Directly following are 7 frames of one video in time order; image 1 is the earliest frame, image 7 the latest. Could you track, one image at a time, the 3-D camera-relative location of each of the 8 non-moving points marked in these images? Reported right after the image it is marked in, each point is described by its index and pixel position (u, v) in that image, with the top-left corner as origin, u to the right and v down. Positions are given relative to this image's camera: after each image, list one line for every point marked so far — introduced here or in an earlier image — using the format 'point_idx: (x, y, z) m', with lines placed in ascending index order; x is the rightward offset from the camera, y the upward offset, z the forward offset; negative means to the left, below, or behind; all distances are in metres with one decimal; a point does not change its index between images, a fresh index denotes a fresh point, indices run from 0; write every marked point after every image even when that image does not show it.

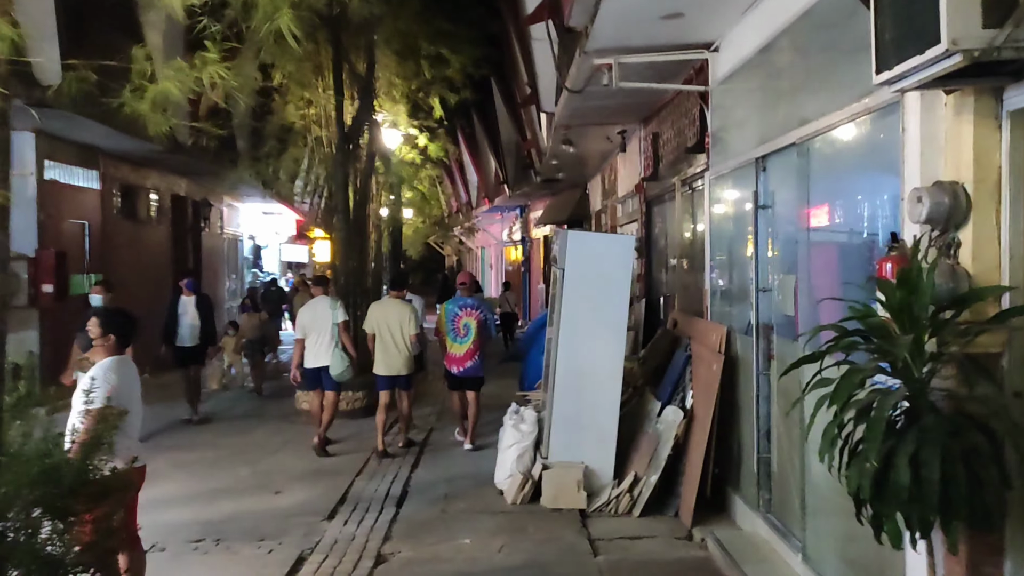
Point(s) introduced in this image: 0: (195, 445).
0: (-3.1, -1.6, +8.1) m
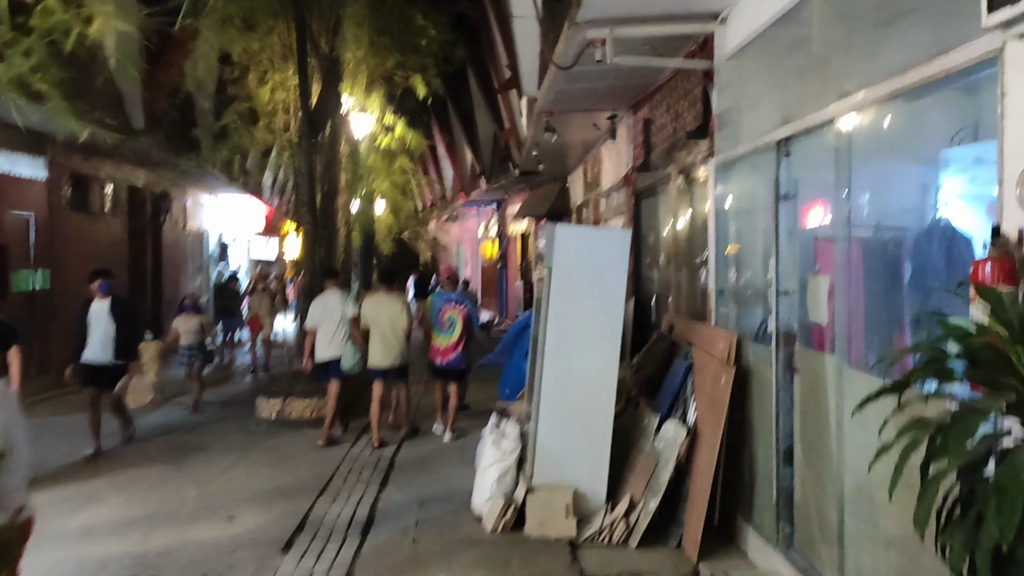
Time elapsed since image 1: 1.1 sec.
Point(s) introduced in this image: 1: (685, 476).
0: (-3.2, -1.6, +7.3) m
1: (+1.1, -1.2, +5.4) m
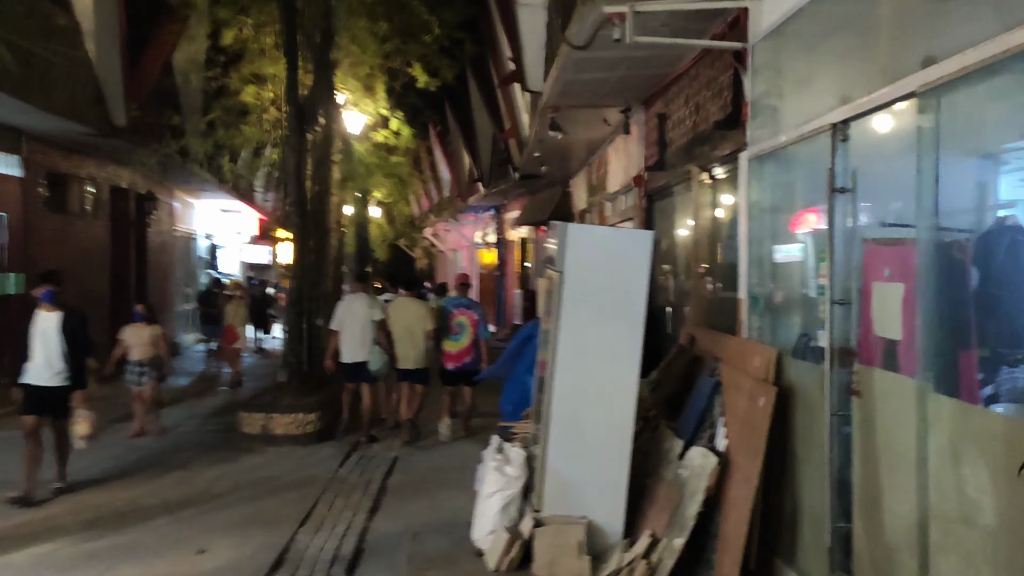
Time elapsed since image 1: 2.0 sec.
0: (-3.2, -1.6, +6.6) m
1: (+1.2, -1.3, +4.7) m
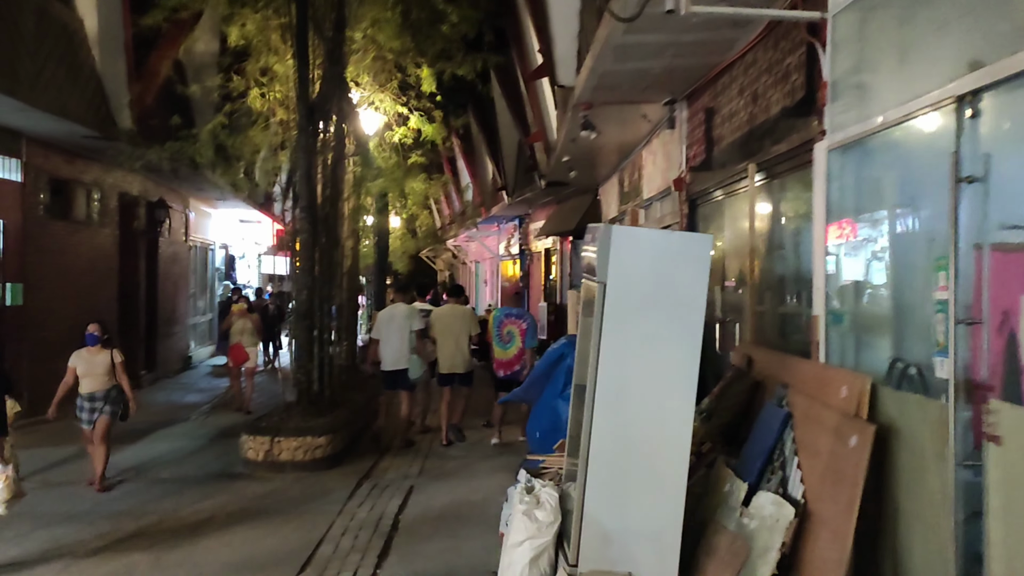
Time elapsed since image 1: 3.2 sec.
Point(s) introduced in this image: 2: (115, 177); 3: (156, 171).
0: (-3.0, -1.7, +5.9) m
1: (+1.3, -1.3, +3.9) m
2: (-5.9, +1.7, +12.4) m
3: (-5.5, +1.8, +12.8) m
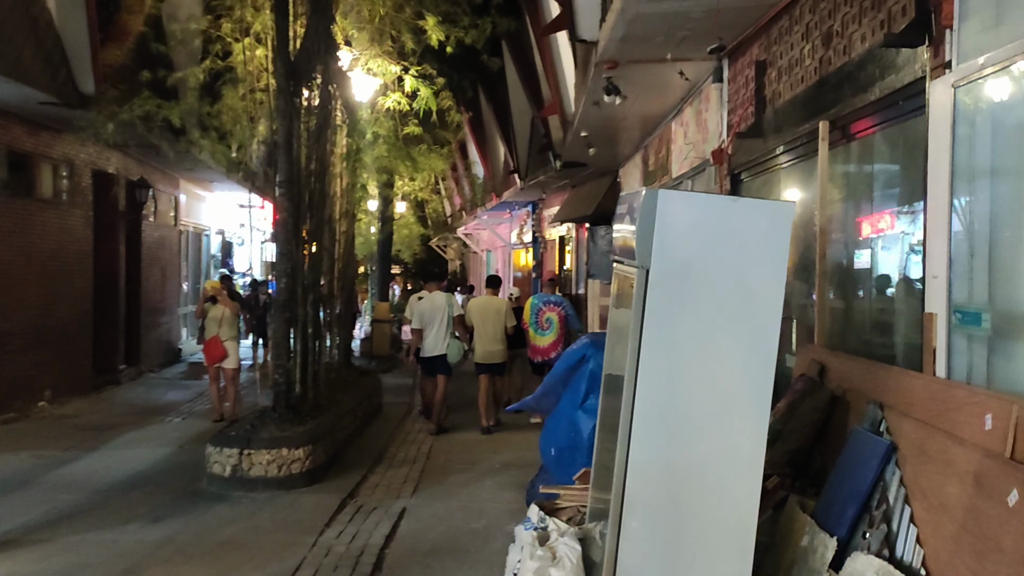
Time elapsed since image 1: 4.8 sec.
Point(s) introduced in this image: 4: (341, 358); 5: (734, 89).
0: (-3.0, -1.6, +4.9) m
1: (+1.3, -1.3, +2.8) m
2: (-5.8, +1.8, +11.4) m
3: (-5.3, +2.0, +11.8) m
4: (-2.0, -0.8, +9.8) m
5: (+1.7, +1.5, +6.3) m
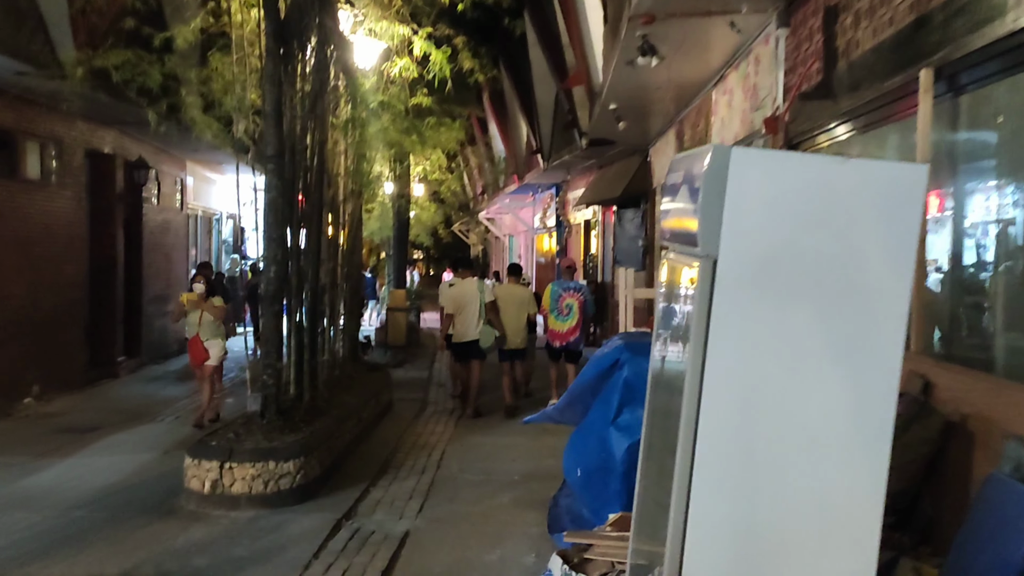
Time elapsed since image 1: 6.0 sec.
0: (-2.9, -1.6, +4.1) m
1: (+1.4, -1.3, +1.9) m
2: (-5.5, +2.0, +10.6) m
3: (-5.0, +2.1, +11.0) m
4: (-1.8, -0.7, +8.9) m
5: (+1.8, +1.6, +5.4) m
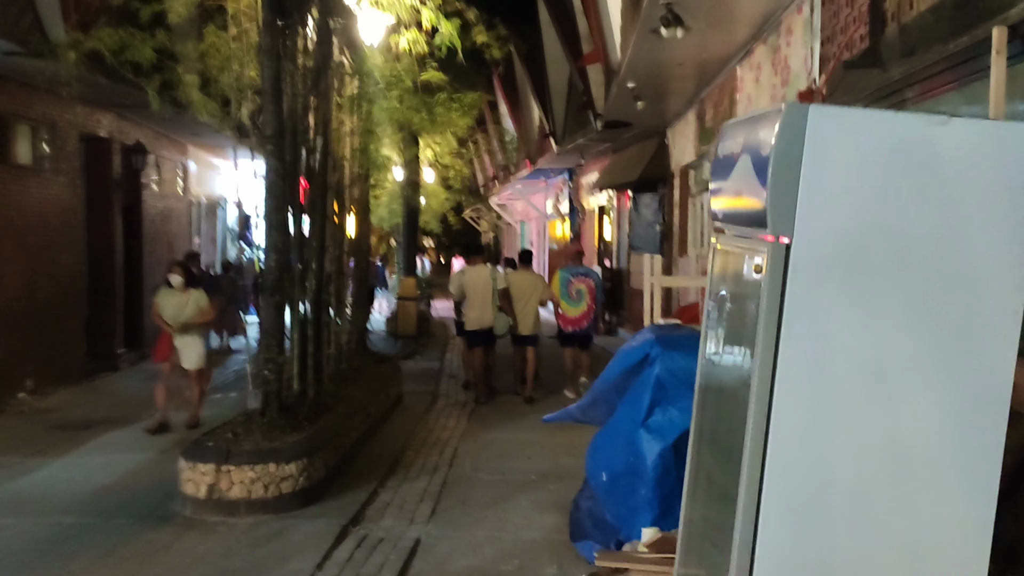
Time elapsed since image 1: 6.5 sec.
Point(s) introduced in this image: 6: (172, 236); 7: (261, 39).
0: (-2.8, -1.5, +3.8) m
1: (+1.4, -1.3, +1.5) m
2: (-5.3, +2.1, +10.3) m
3: (-4.8, +2.3, +10.6) m
4: (-1.6, -0.6, +8.6) m
5: (+1.9, +1.6, +4.9) m
6: (-5.5, +0.8, +13.6) m
7: (-1.7, +1.7, +5.8) m
